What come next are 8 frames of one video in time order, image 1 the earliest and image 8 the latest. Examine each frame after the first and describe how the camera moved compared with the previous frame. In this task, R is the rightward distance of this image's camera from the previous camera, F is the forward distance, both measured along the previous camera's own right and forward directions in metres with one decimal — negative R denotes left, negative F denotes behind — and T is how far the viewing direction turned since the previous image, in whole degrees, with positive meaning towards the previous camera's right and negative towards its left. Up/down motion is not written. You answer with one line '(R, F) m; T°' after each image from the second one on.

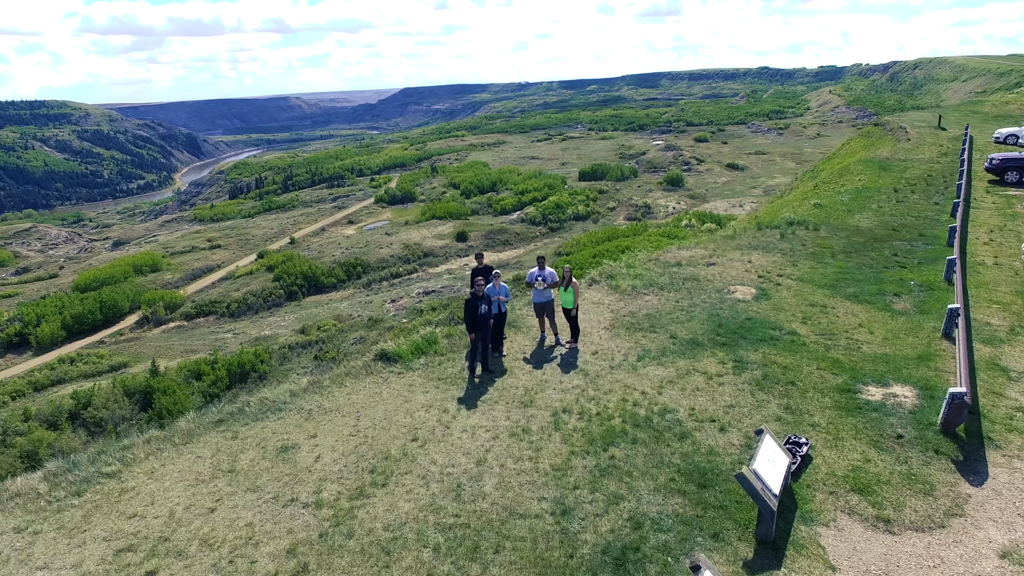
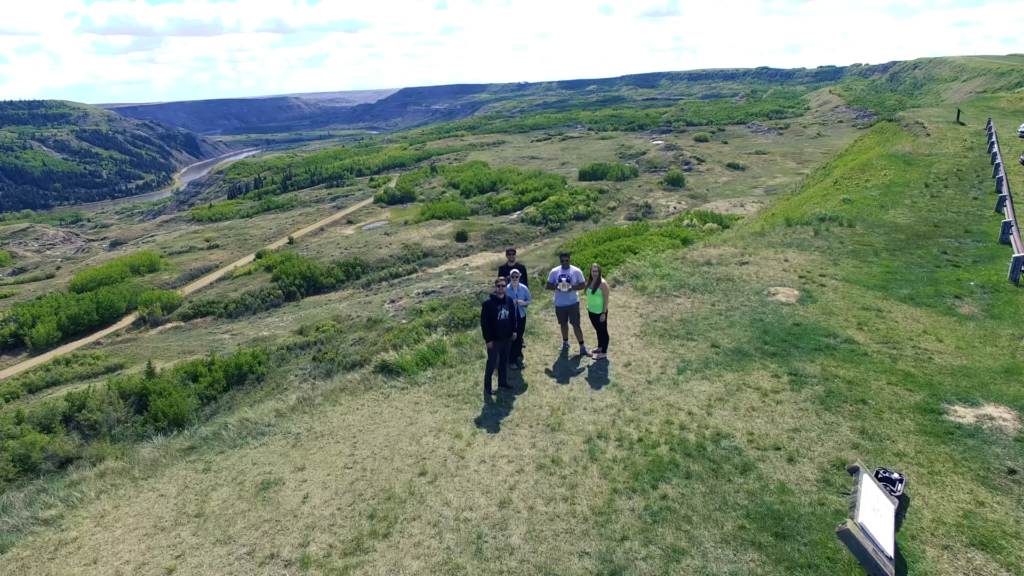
(-0.1, +0.4) m; 0°
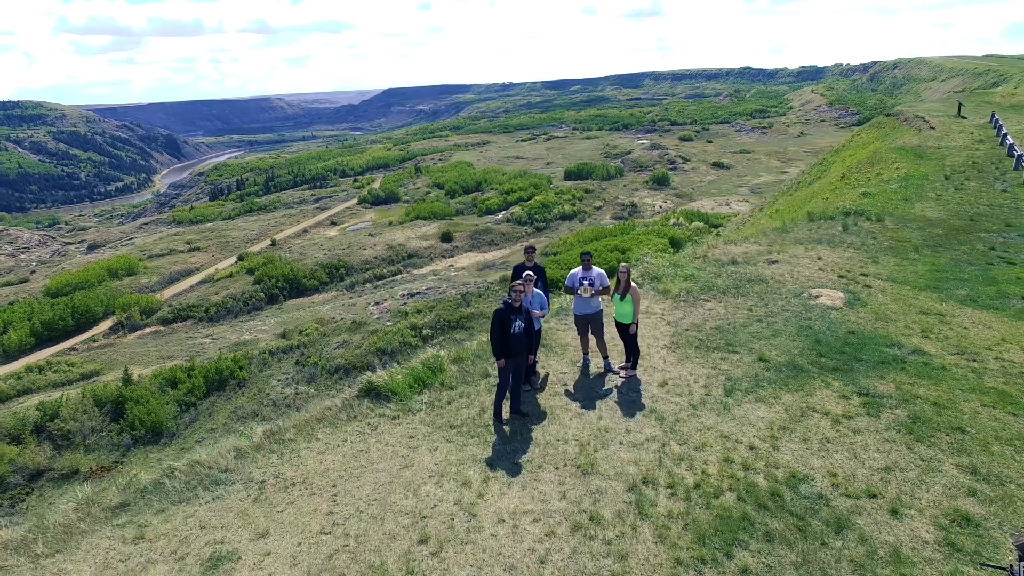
(-0.1, +0.5) m; +1°
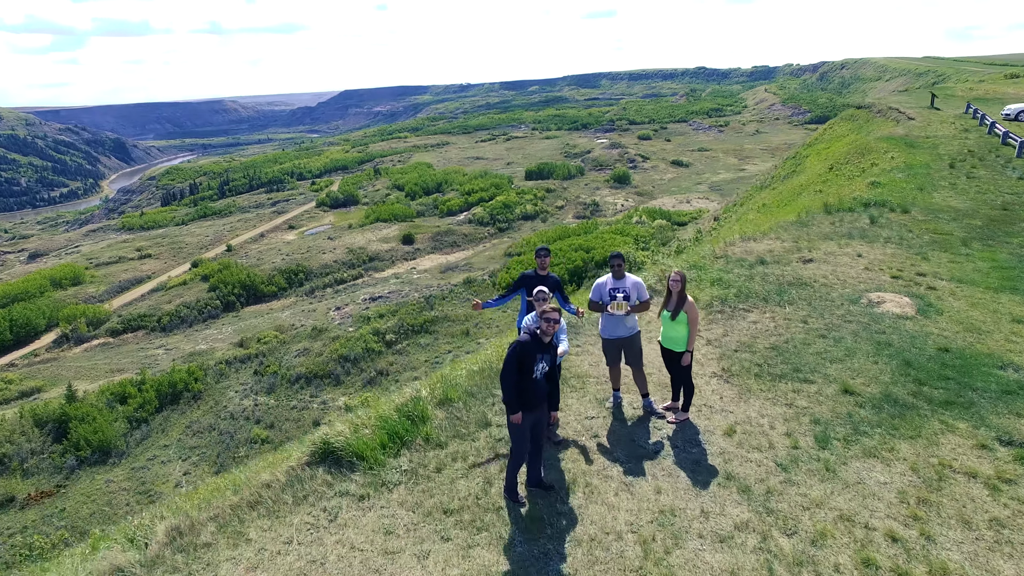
(-0.1, +0.6) m; +3°
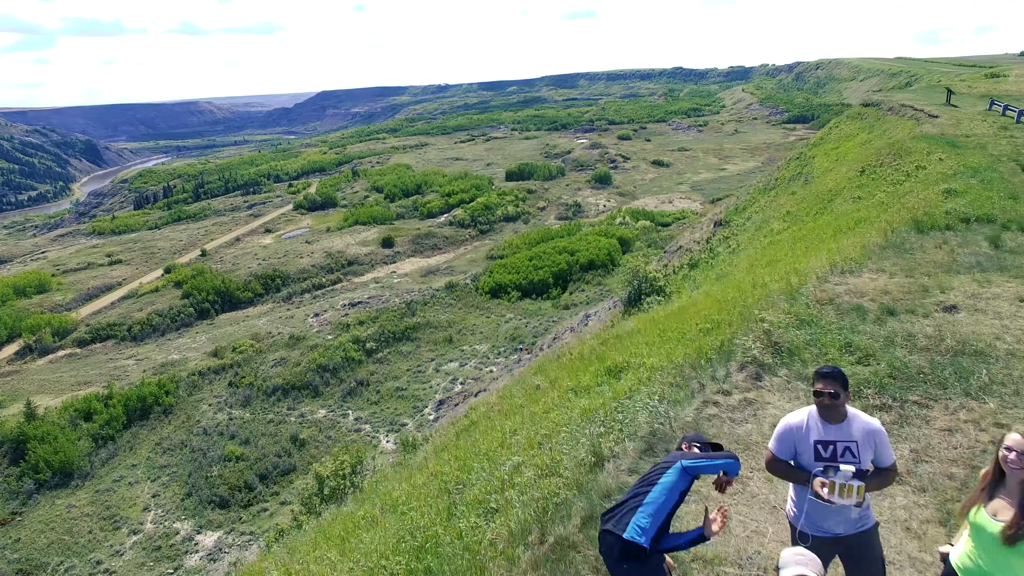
(-0.2, +0.9) m; +2°
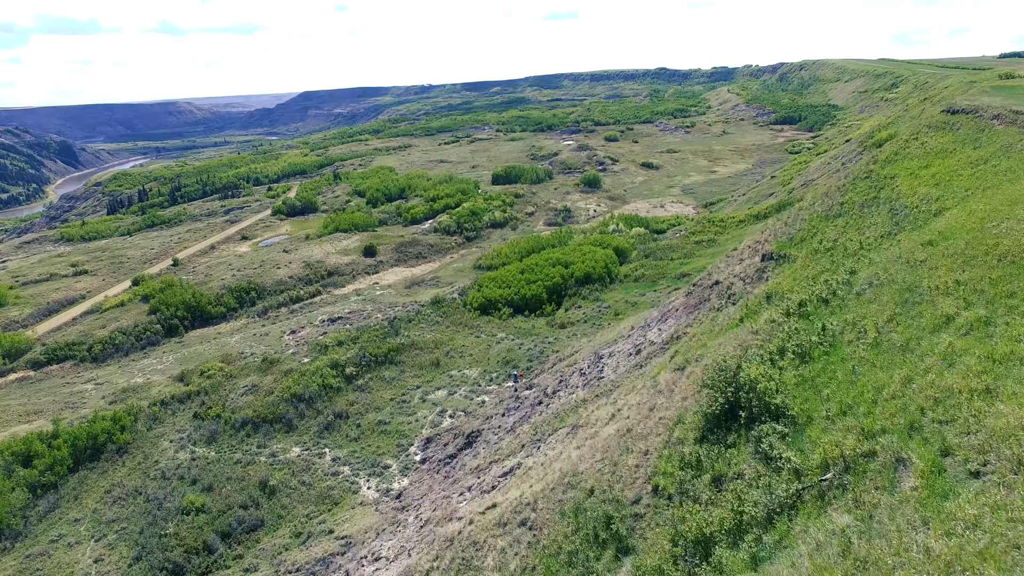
(-0.3, +2.5) m; +1°
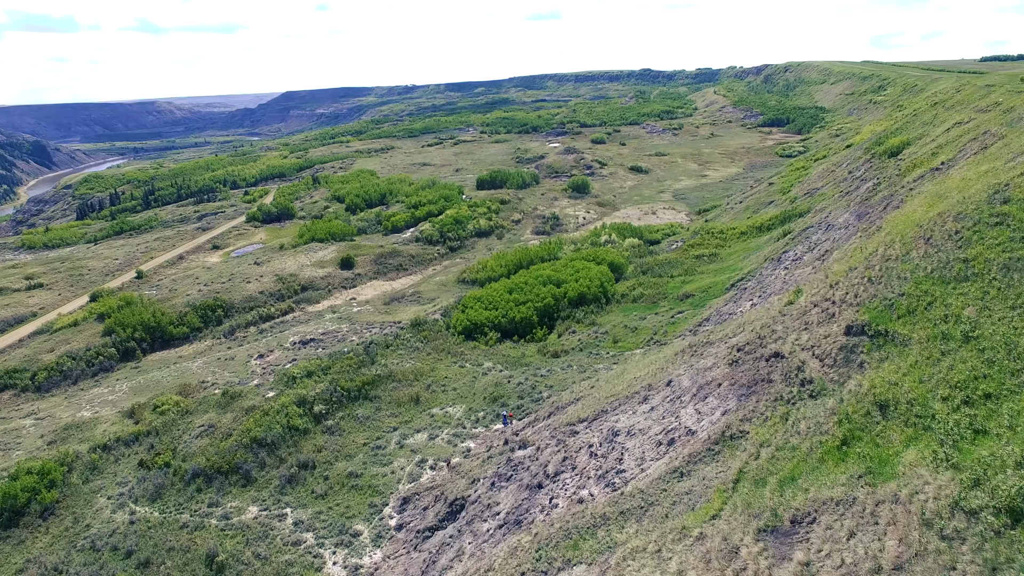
(-0.1, +3.1) m; +1°
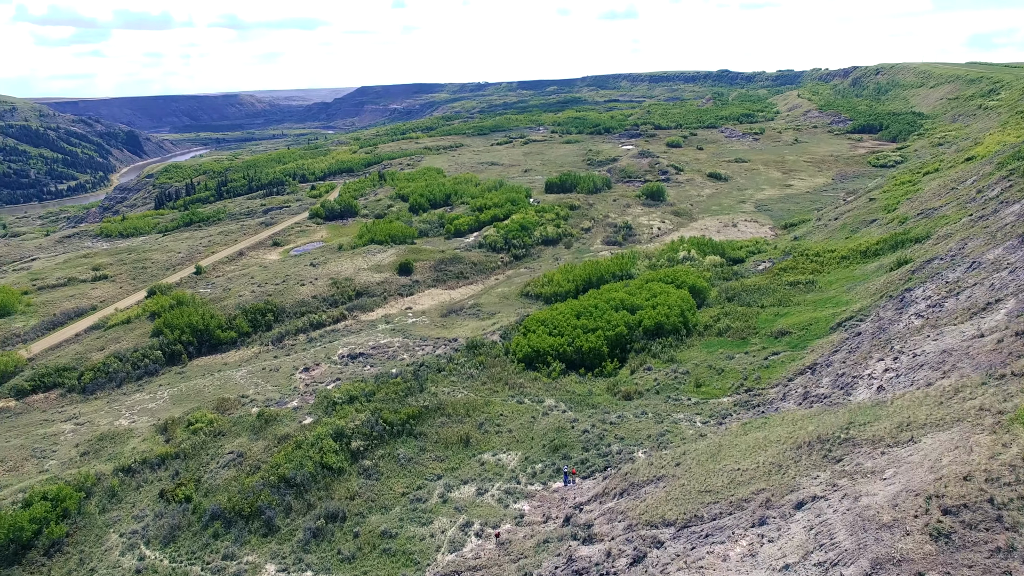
(-0.2, +3.5) m; -5°
